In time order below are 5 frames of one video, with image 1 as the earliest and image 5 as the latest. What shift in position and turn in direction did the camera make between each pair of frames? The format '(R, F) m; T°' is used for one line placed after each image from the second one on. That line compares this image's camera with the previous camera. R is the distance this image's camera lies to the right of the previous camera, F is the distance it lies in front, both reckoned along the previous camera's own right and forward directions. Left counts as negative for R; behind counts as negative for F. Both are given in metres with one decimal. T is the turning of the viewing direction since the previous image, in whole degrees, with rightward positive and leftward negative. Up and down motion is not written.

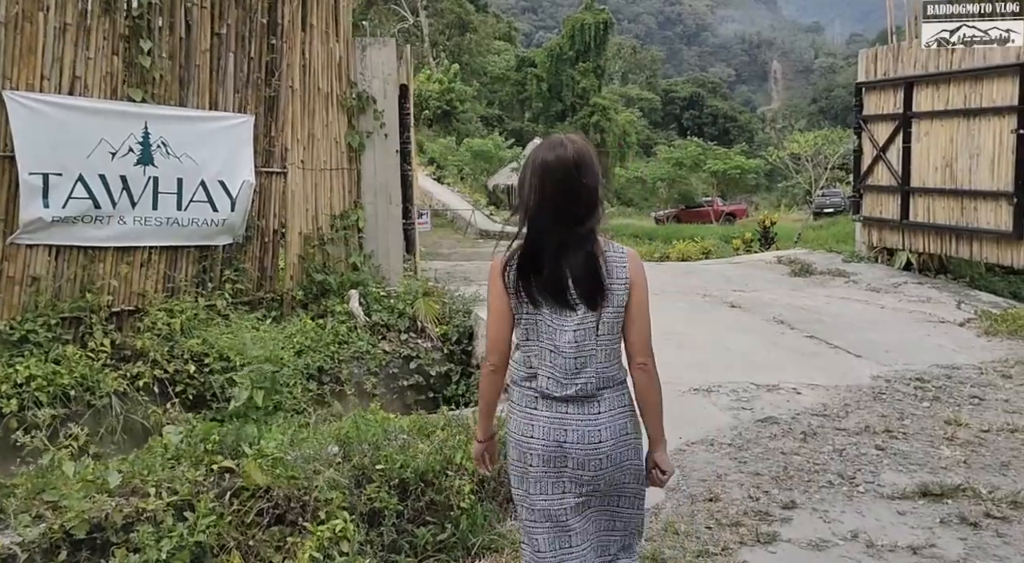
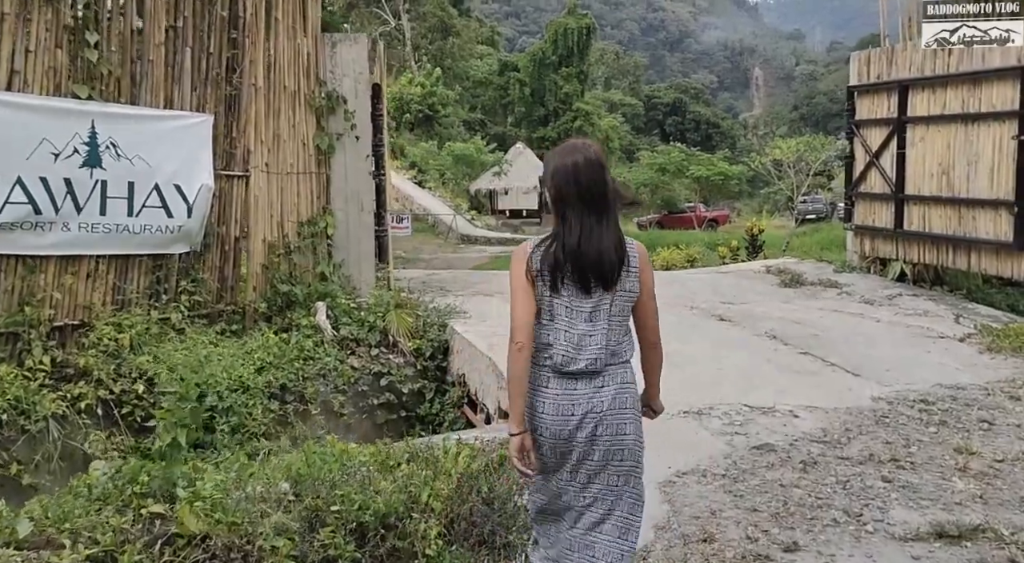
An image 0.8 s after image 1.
(0.0, +0.3) m; +1°
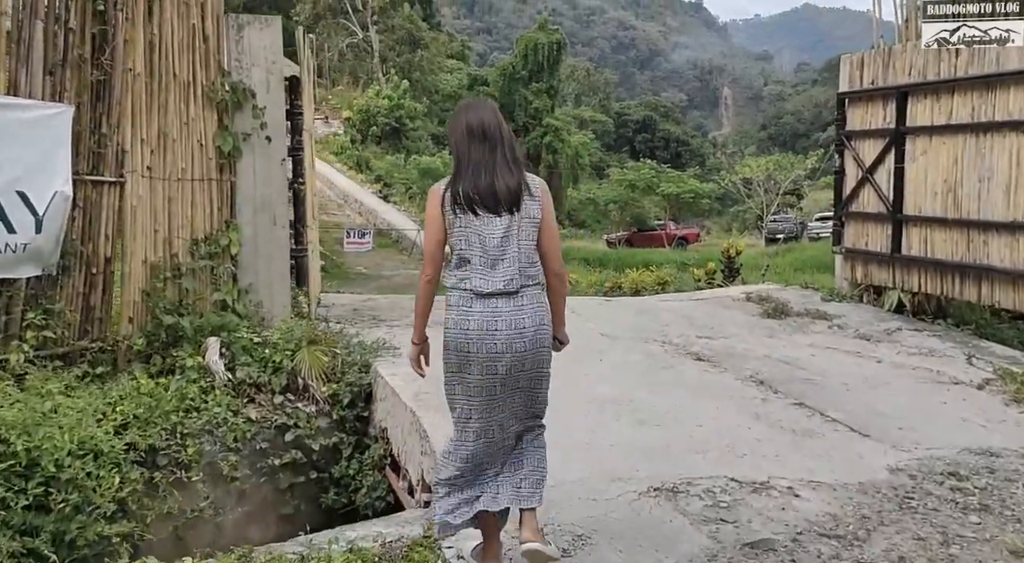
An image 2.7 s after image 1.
(+0.2, +0.8) m; +2°
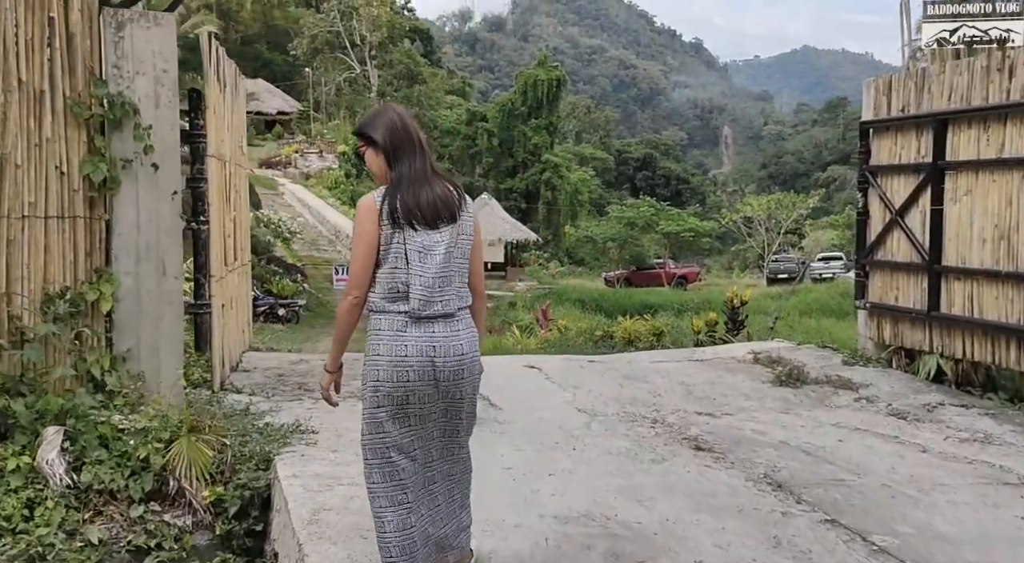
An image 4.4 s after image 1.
(+0.2, +1.0) m; 0°
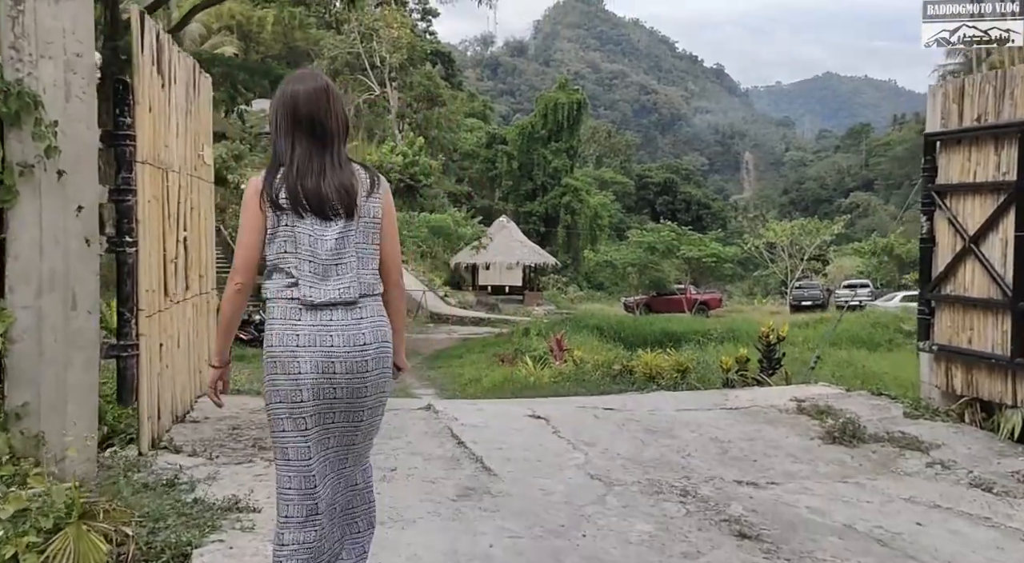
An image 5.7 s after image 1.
(+0.1, +0.8) m; -1°
